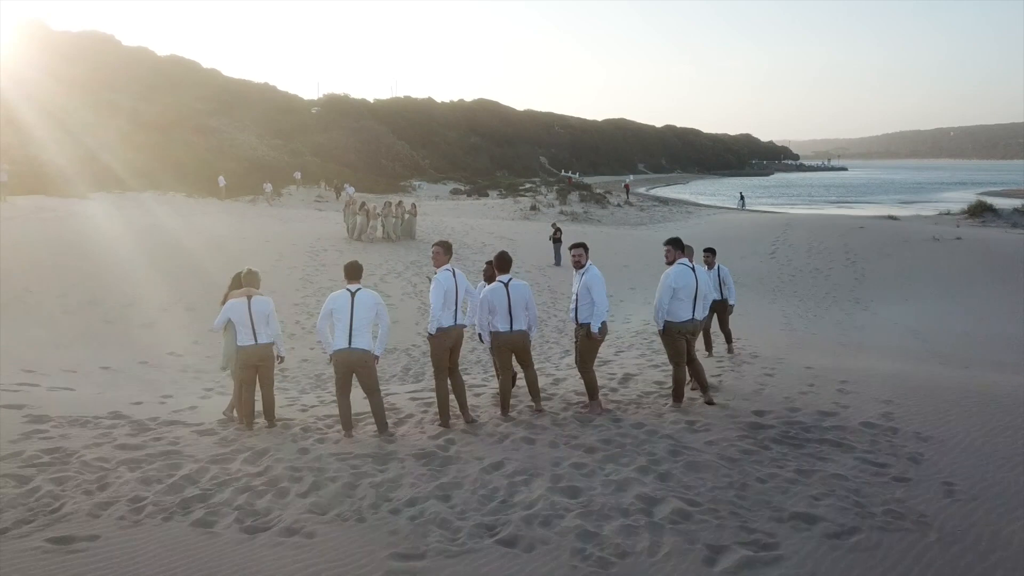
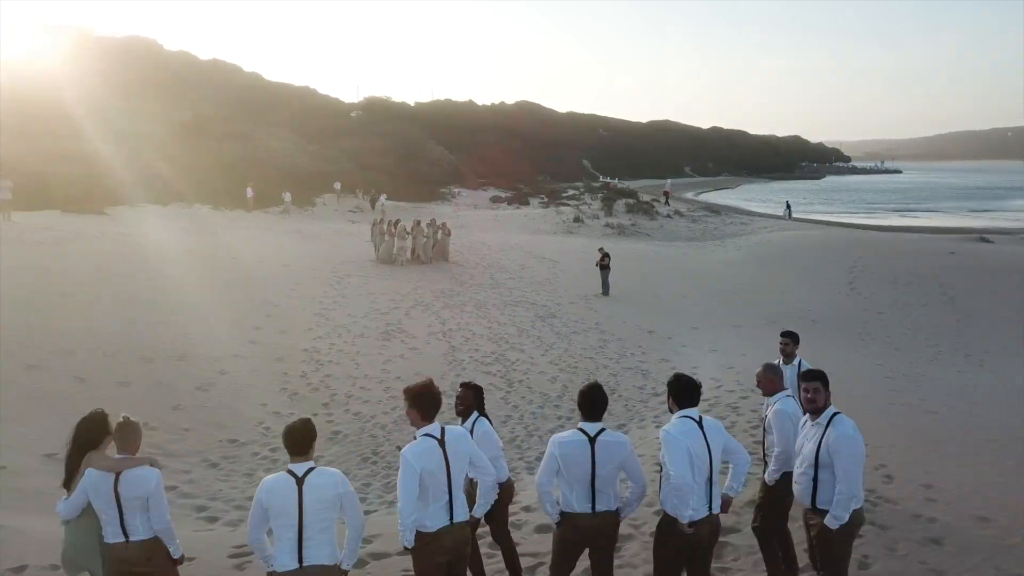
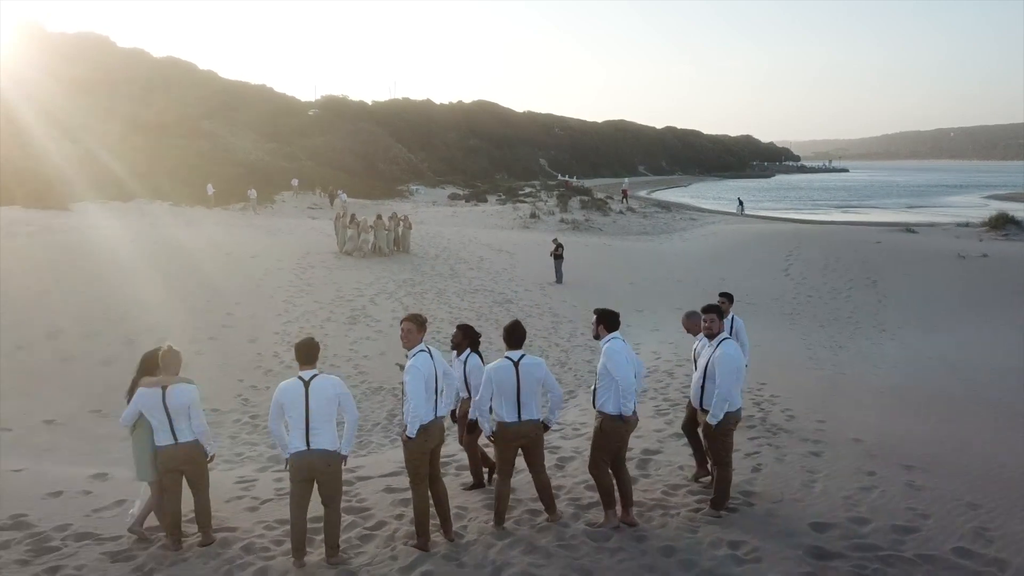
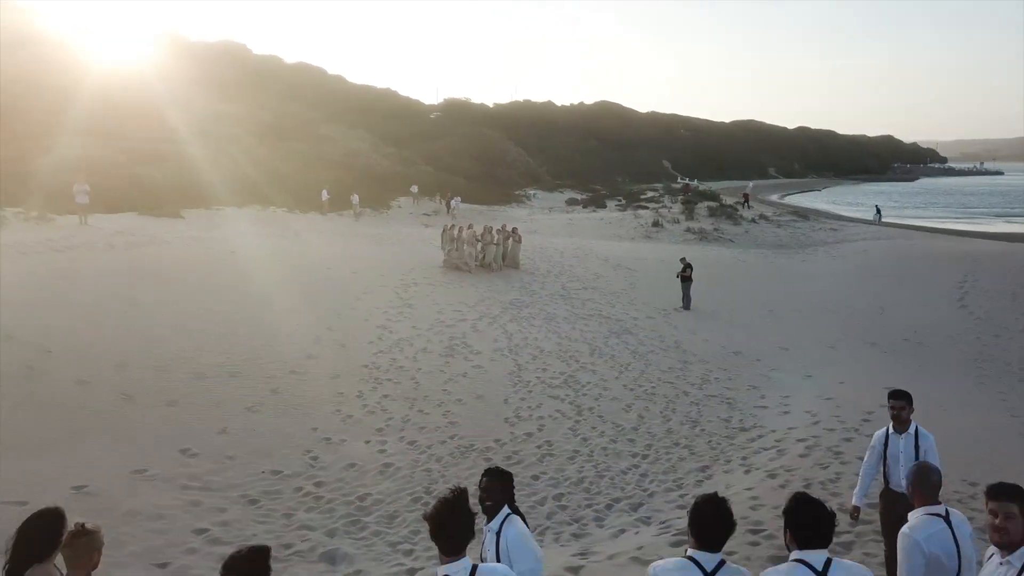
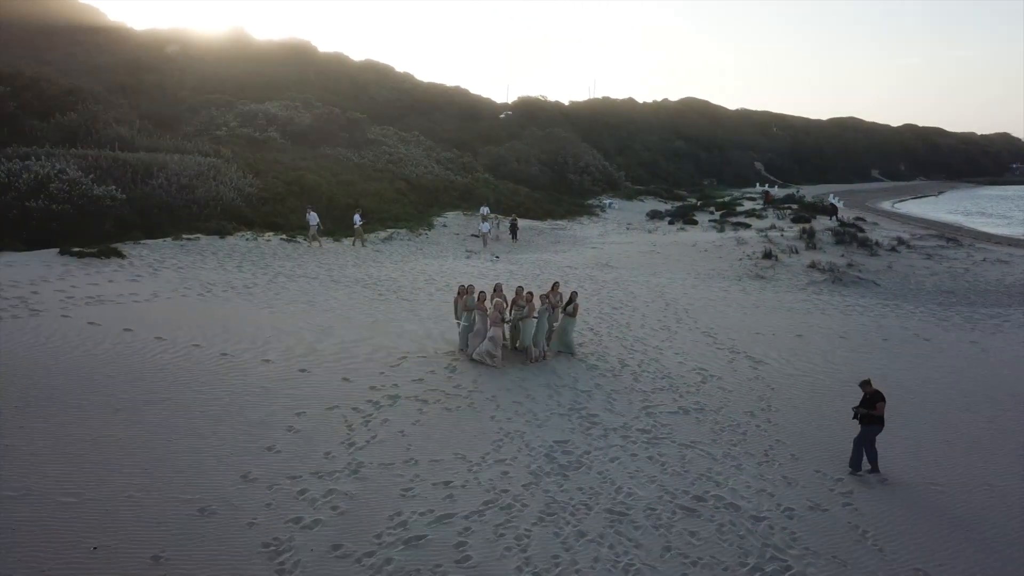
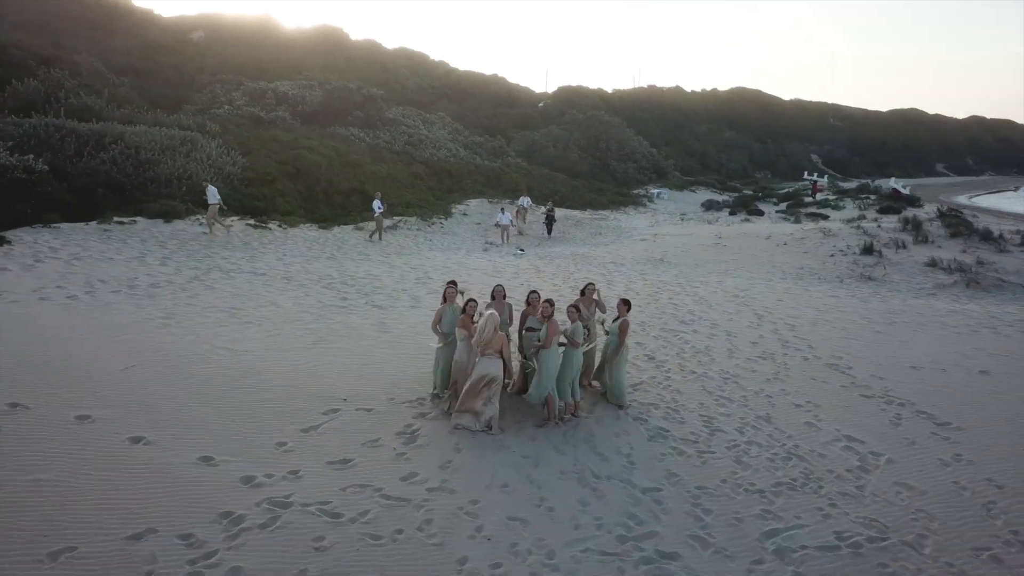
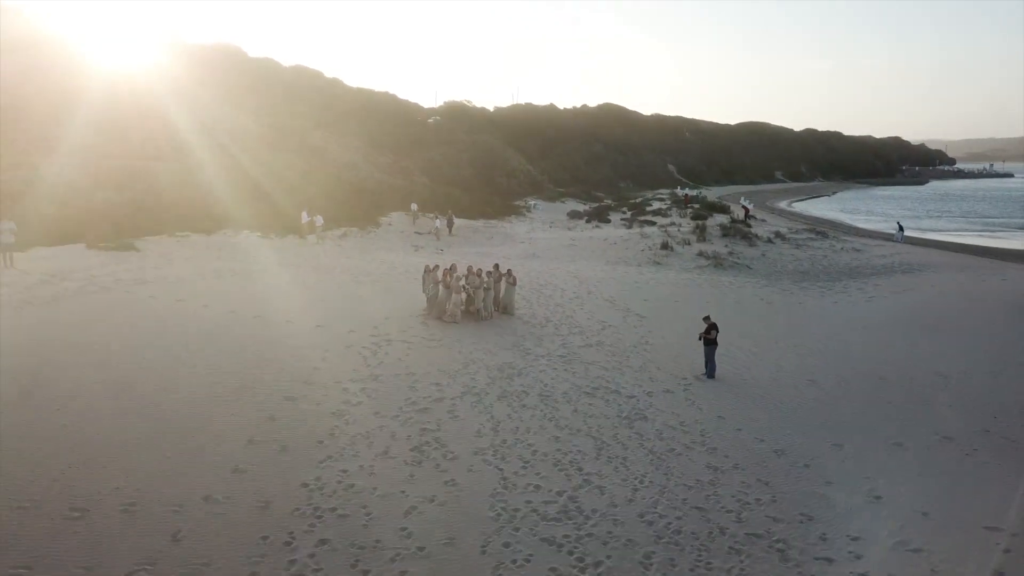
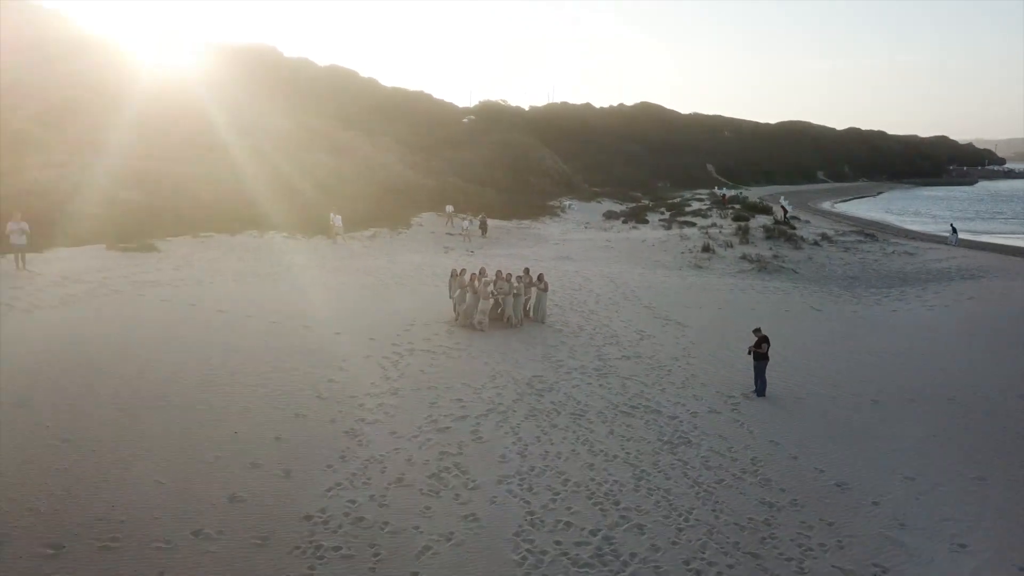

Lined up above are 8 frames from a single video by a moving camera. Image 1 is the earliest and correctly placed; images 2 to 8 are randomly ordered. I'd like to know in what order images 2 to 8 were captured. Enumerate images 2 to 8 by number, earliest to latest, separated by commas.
3, 2, 4, 7, 8, 5, 6
